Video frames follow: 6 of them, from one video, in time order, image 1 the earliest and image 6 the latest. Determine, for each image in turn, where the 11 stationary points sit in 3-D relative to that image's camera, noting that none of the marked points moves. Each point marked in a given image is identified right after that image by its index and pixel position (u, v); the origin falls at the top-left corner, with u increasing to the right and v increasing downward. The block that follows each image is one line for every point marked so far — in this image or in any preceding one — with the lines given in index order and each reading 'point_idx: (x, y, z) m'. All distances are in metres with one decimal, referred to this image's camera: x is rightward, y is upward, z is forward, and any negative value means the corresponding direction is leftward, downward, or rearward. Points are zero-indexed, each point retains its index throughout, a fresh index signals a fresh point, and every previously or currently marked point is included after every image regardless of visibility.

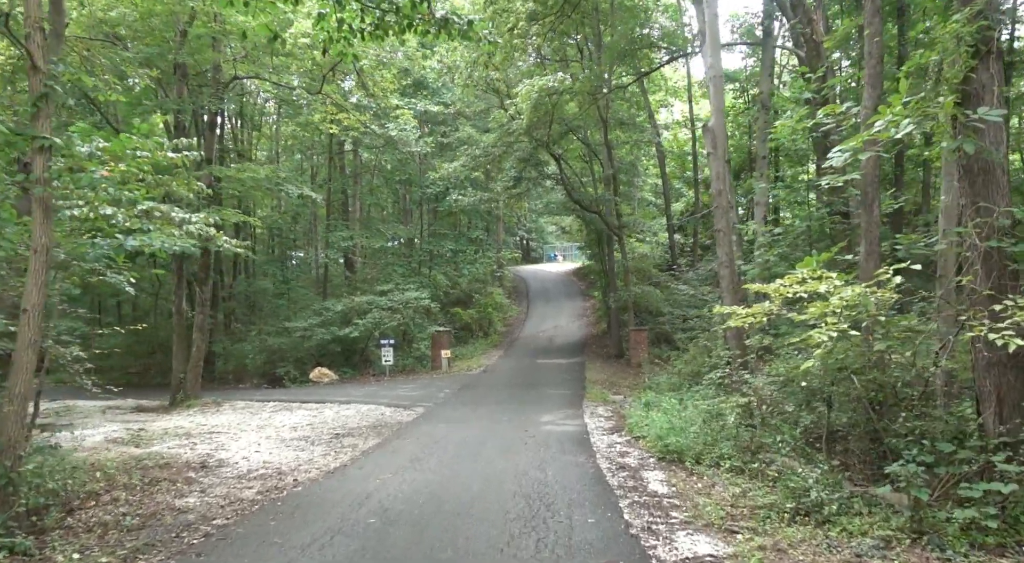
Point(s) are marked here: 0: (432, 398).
0: (-1.7, -2.4, +14.5) m
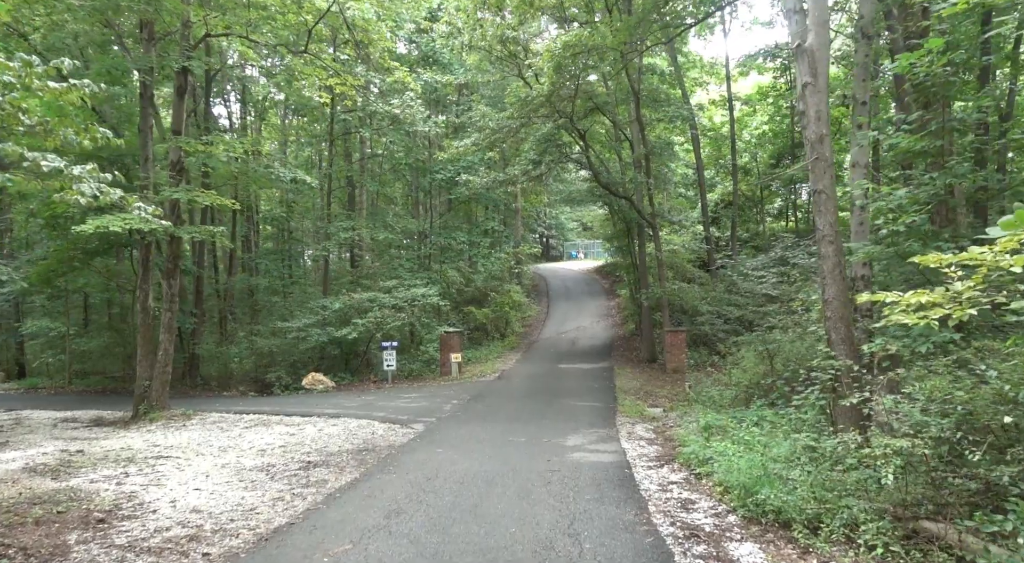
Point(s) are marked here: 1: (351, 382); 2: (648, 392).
0: (-1.4, -2.3, +12.3) m
1: (-4.1, -2.6, +17.7) m
2: (+2.7, -2.2, +13.9) m
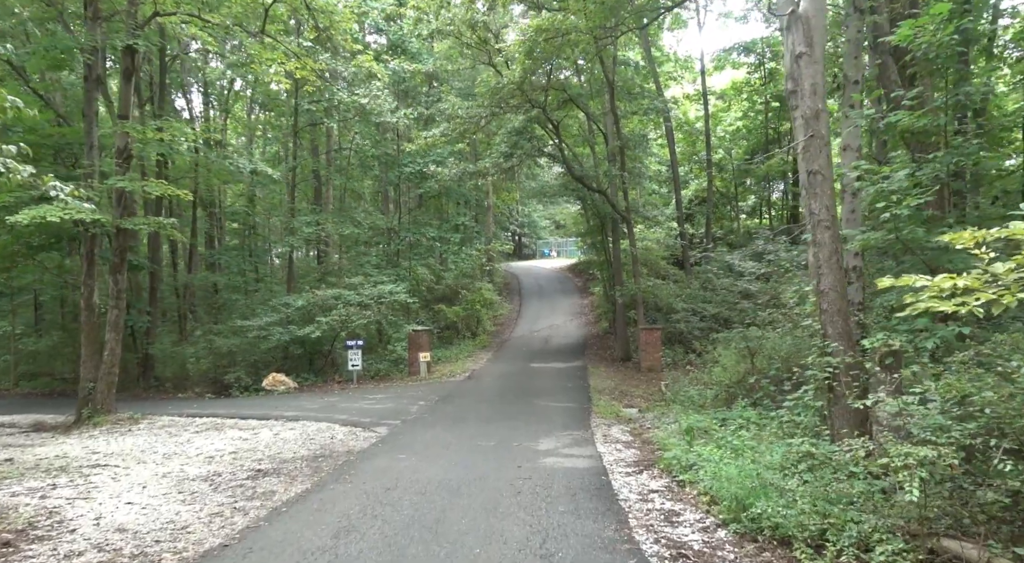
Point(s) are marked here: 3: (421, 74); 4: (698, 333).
0: (-1.9, -2.2, +11.7) m
1: (-4.8, -2.5, +17.0) m
2: (+2.1, -2.1, +13.4) m
3: (-2.5, +5.7, +19.2) m
4: (+4.8, -1.3, +17.9) m
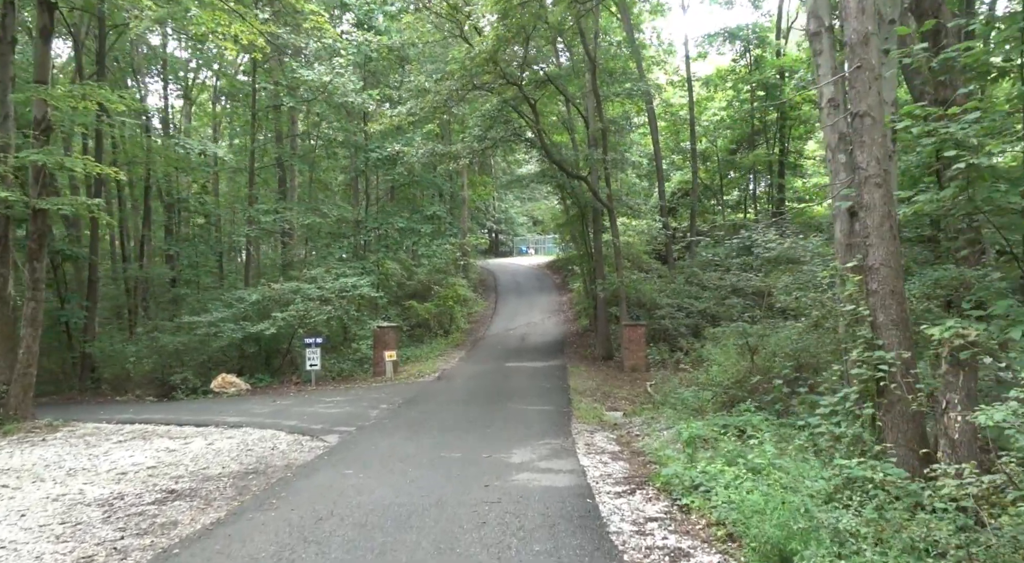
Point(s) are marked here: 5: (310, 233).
0: (-2.3, -2.1, +10.4) m
1: (-5.4, -2.3, +15.6) m
2: (+1.7, -2.0, +12.3) m
3: (-3.2, +5.9, +17.9) m
4: (+4.2, -1.2, +16.9) m
5: (-5.8, +1.4, +19.7) m
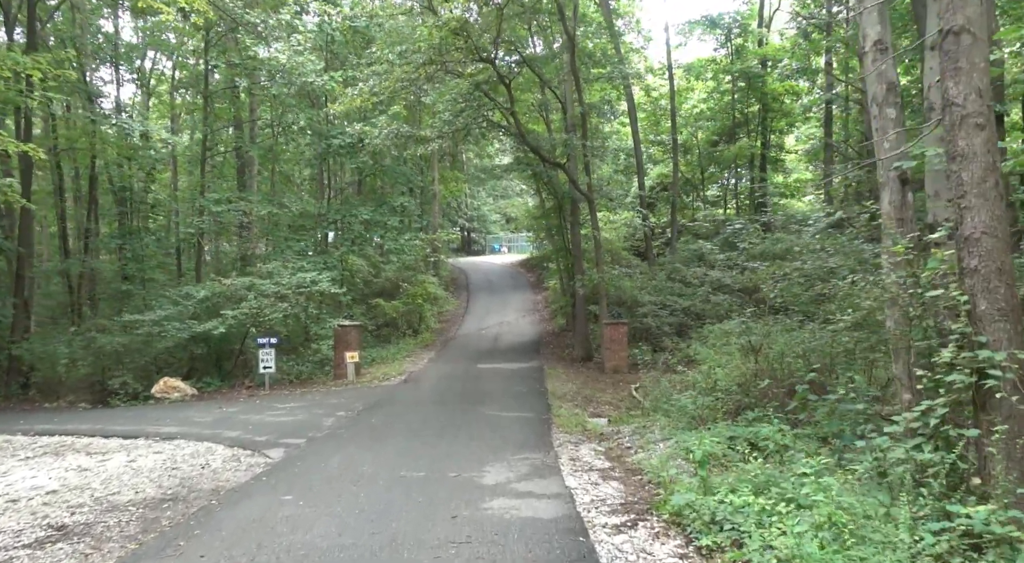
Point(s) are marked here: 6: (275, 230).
0: (-2.7, -1.9, +9.2) m
1: (-6.0, -2.2, +14.2) m
2: (+1.2, -1.9, +11.2) m
3: (-3.8, +6.0, +16.6) m
4: (+3.6, -1.1, +15.9) m
5: (-6.5, +1.5, +18.3) m
6: (-6.4, +1.4, +18.7) m
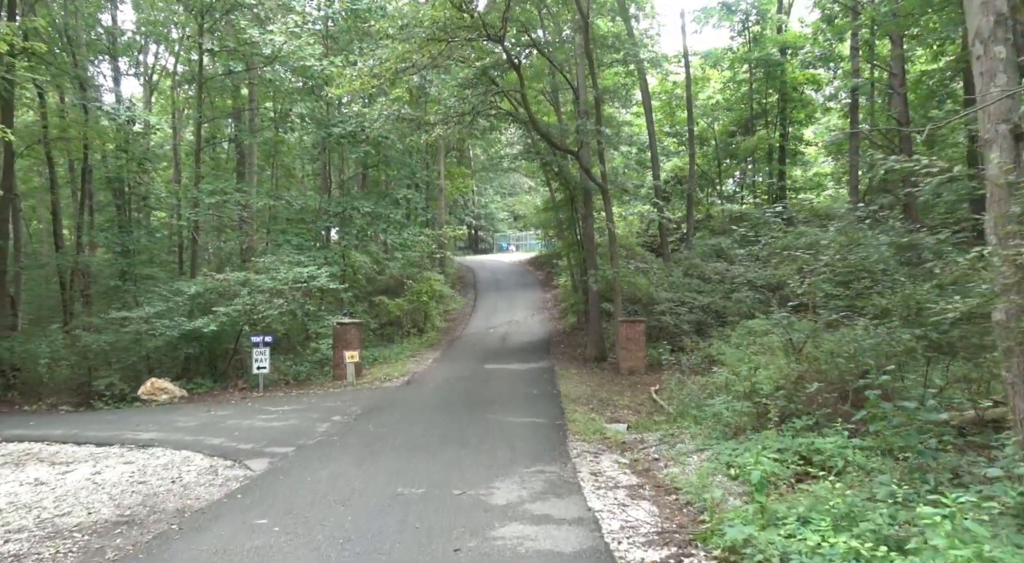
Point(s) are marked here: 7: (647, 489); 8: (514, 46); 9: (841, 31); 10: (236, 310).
0: (-2.5, -1.8, +8.3) m
1: (-5.8, -2.1, +13.4) m
2: (+1.4, -1.8, +10.3) m
3: (-3.6, +6.1, +15.8) m
4: (+3.8, -1.0, +15.0) m
5: (-6.2, +1.6, +17.5) m
6: (-6.1, +1.5, +17.9) m
7: (+1.0, -1.6, +5.4) m
8: (+0.1, +4.7, +14.1) m
9: (+7.7, +5.9, +16.2) m
10: (-5.2, -0.6, +13.2) m
